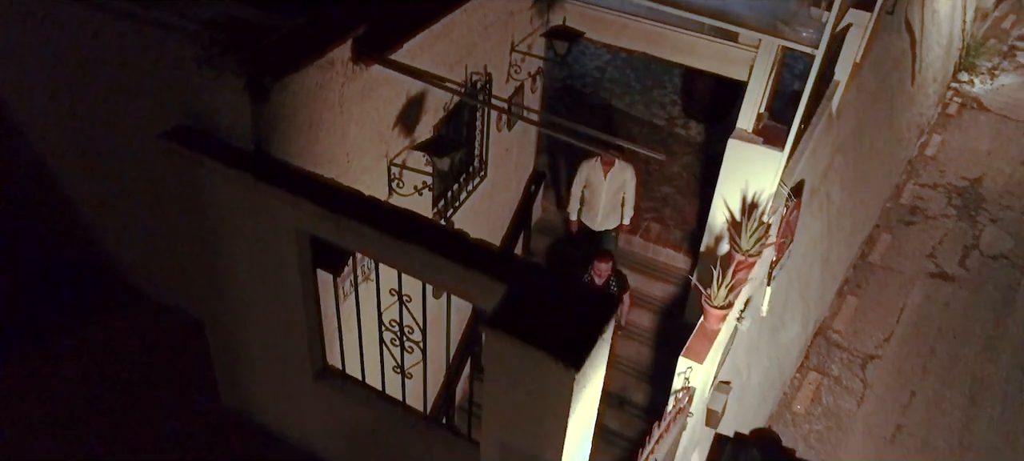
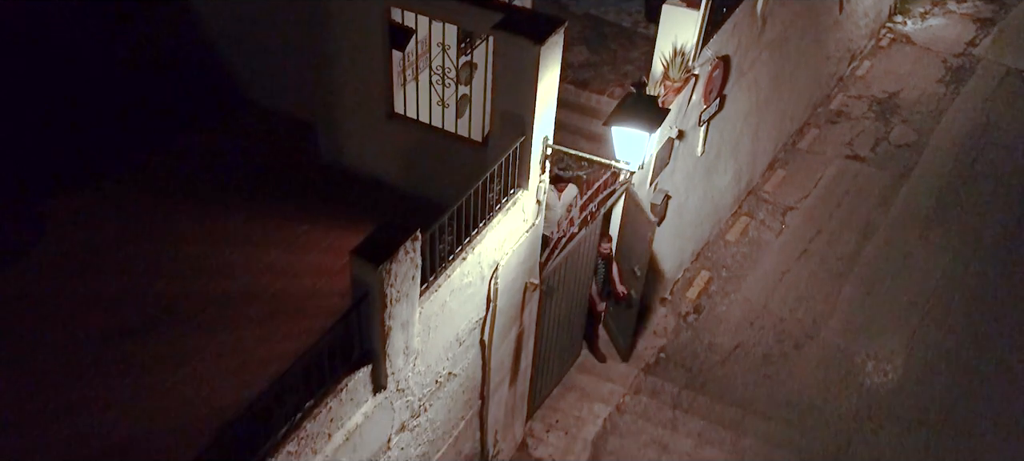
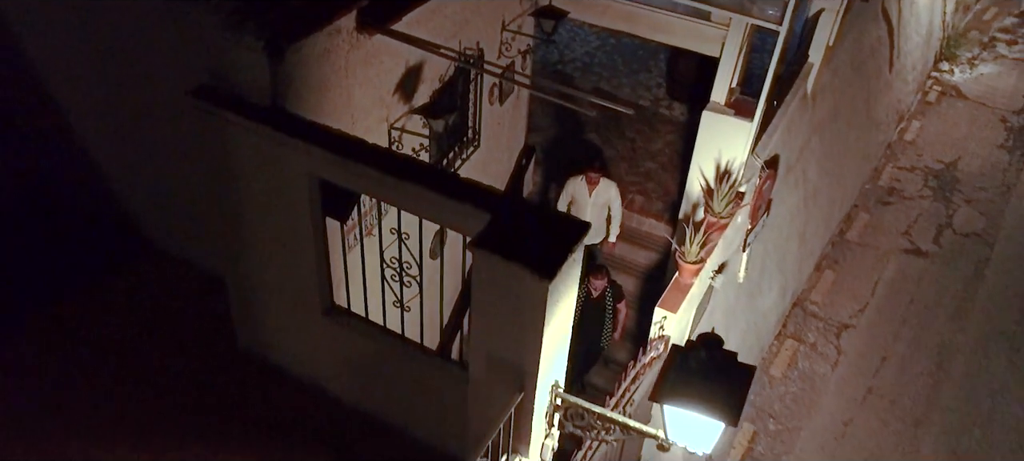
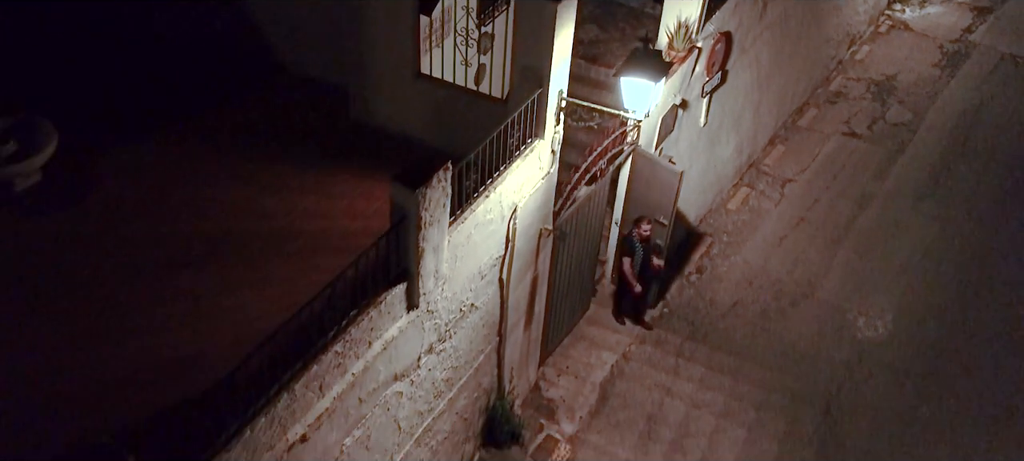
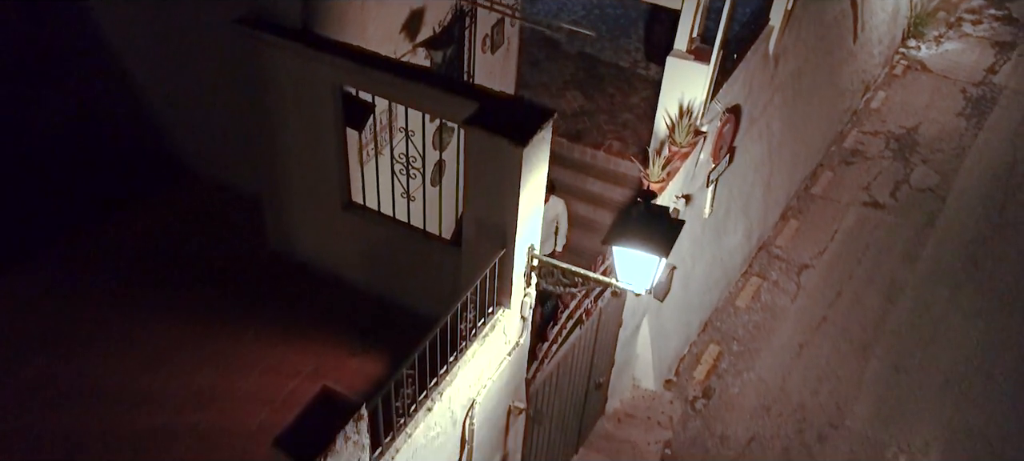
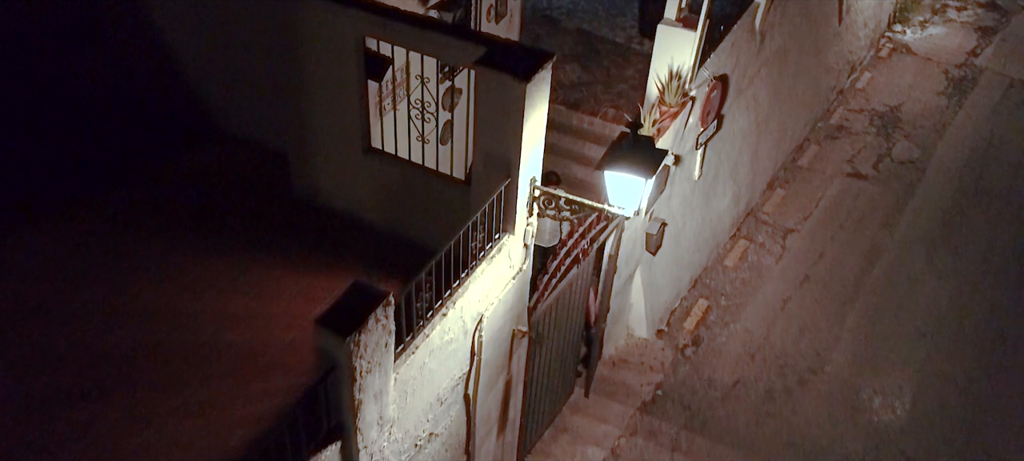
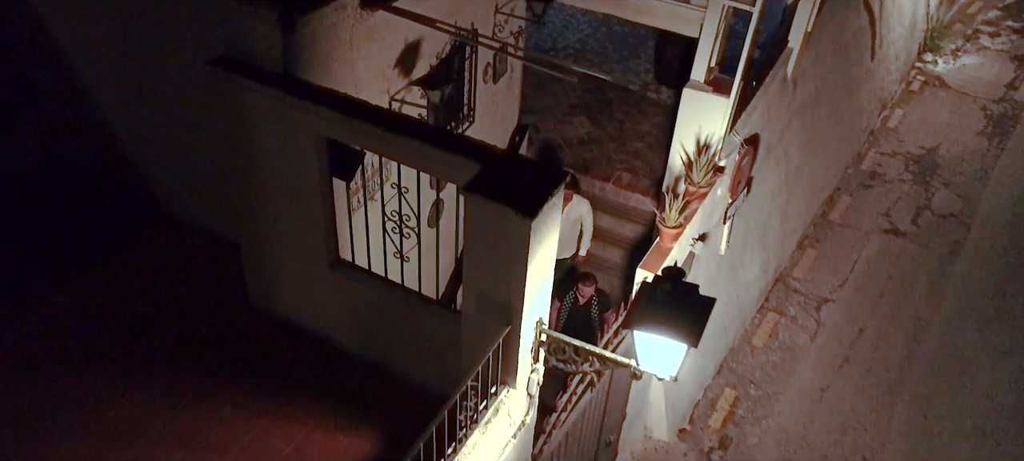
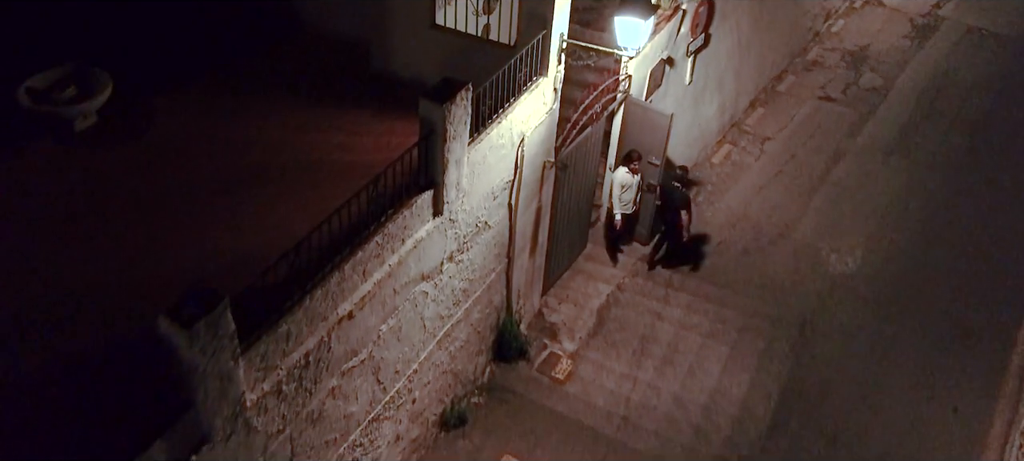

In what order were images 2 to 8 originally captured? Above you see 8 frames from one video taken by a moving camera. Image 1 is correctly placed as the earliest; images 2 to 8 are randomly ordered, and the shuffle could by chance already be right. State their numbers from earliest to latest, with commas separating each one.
3, 7, 5, 6, 2, 4, 8
